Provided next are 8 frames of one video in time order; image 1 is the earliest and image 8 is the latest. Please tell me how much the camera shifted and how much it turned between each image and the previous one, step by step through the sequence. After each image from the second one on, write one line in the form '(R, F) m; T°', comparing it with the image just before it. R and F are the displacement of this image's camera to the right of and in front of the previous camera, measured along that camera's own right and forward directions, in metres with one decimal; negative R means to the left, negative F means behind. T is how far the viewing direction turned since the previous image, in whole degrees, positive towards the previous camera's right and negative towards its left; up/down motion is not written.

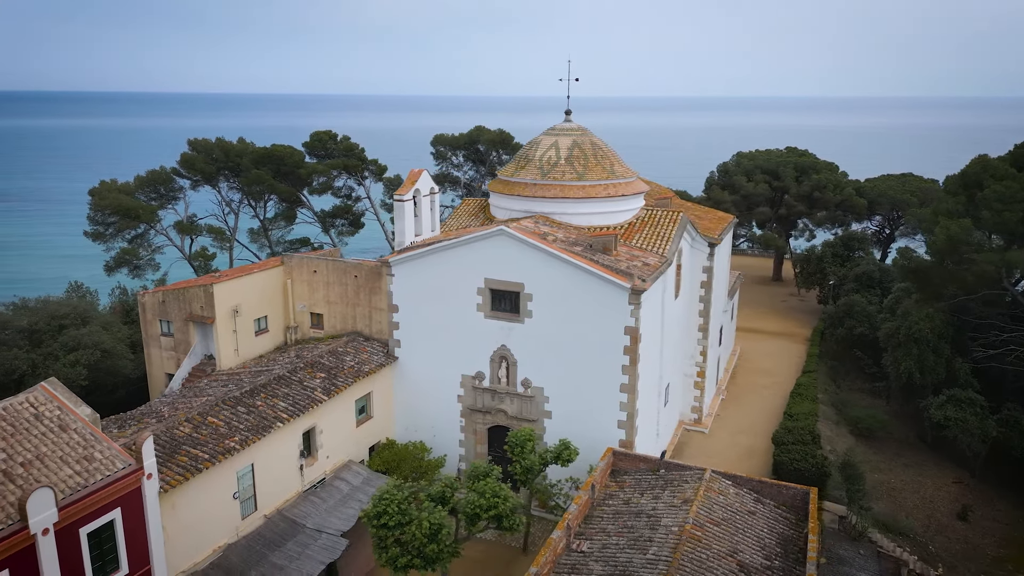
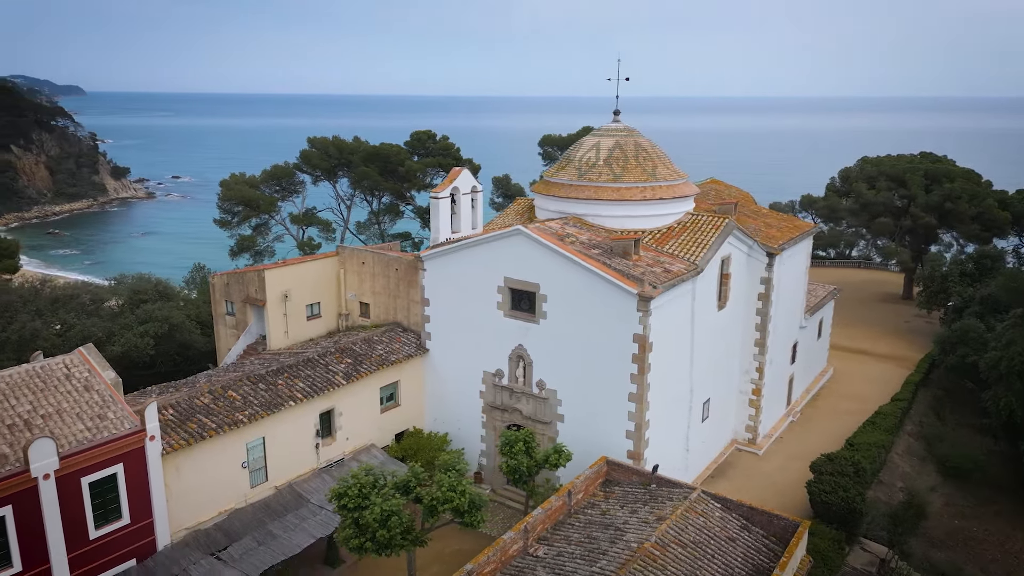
(+3.1, +0.4) m; -12°
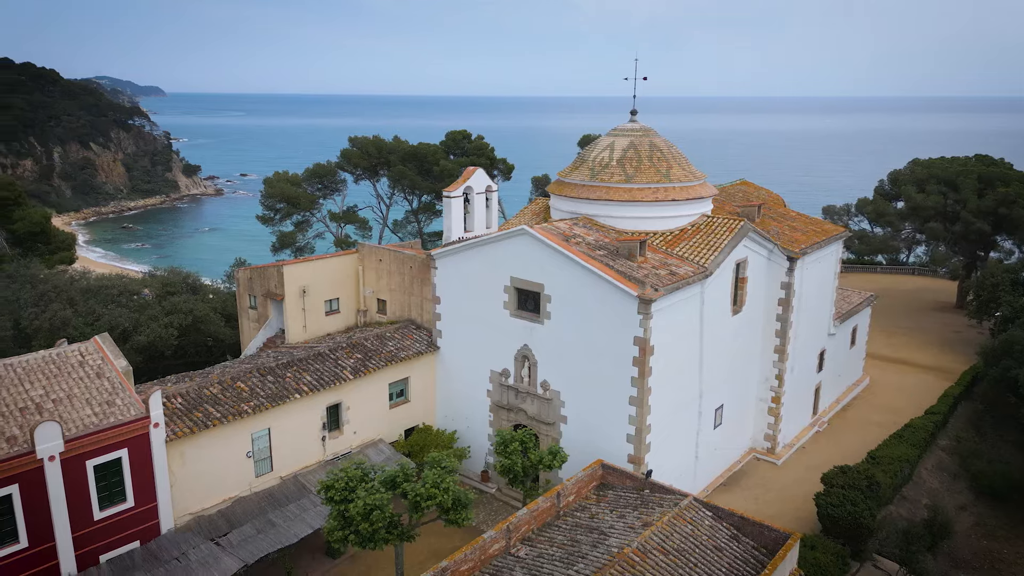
(+1.2, +0.1) m; -4°
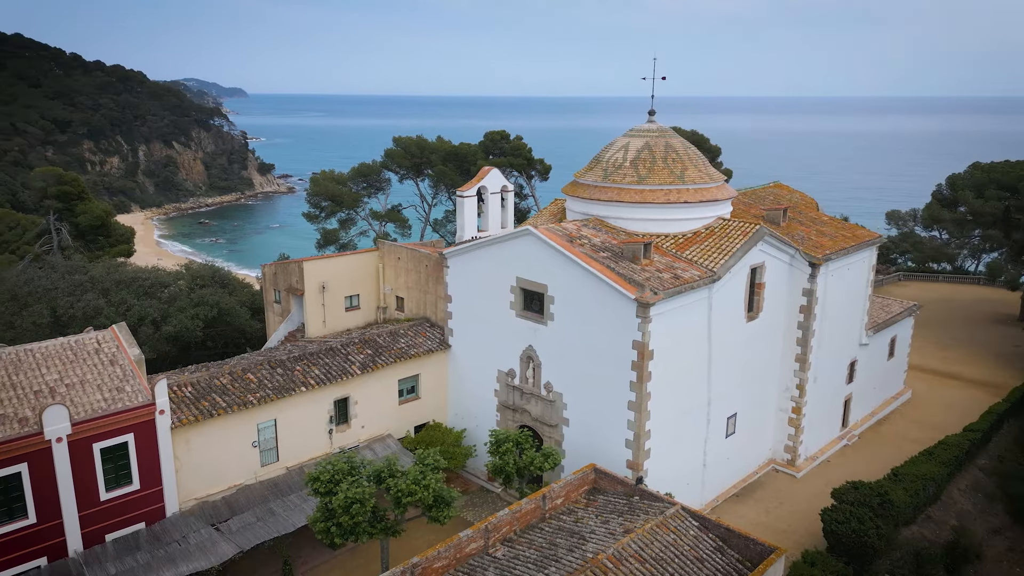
(+1.4, +0.1) m; -5°
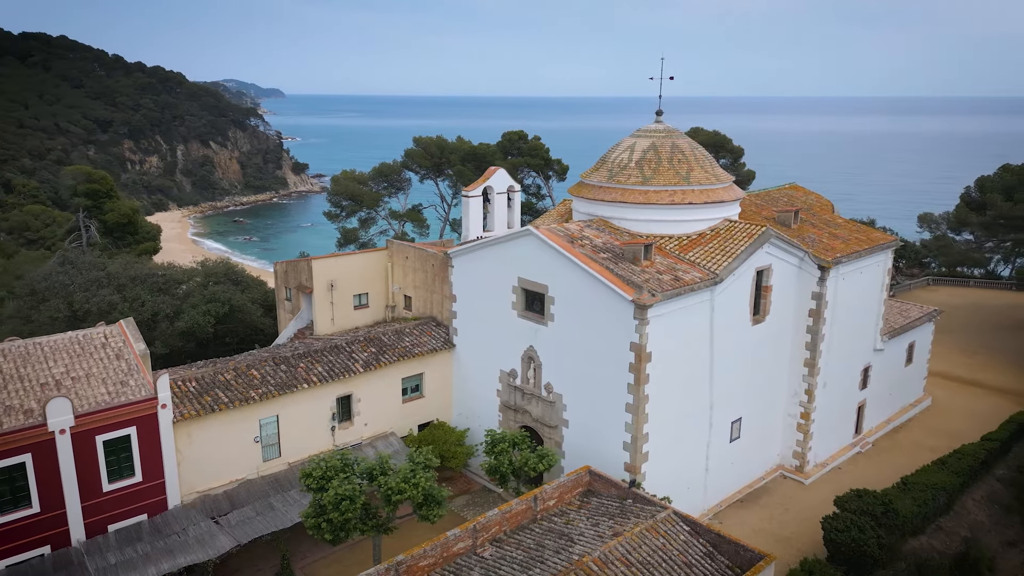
(+0.7, 0.0) m; -2°
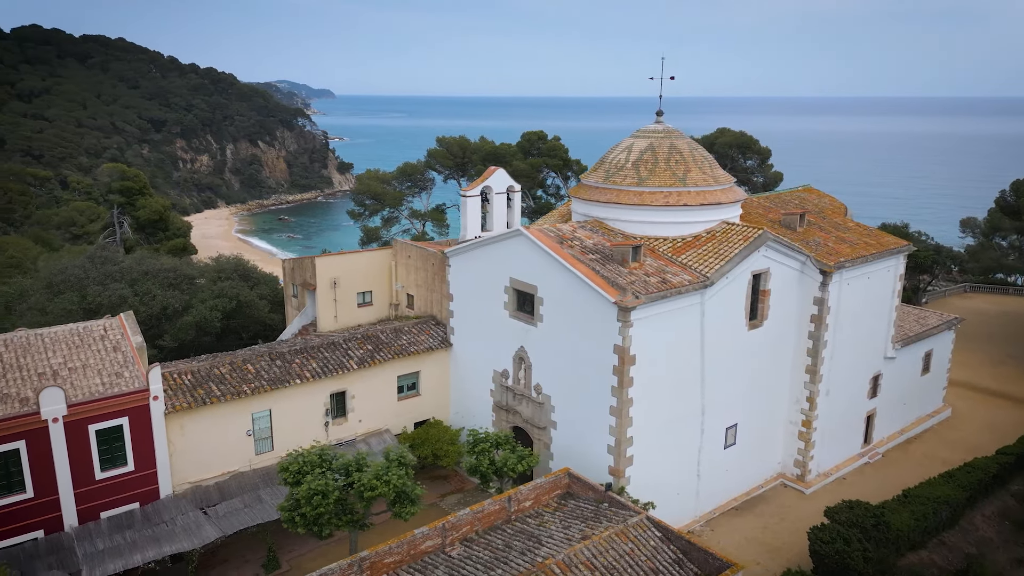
(+1.2, 0.0) m; -3°
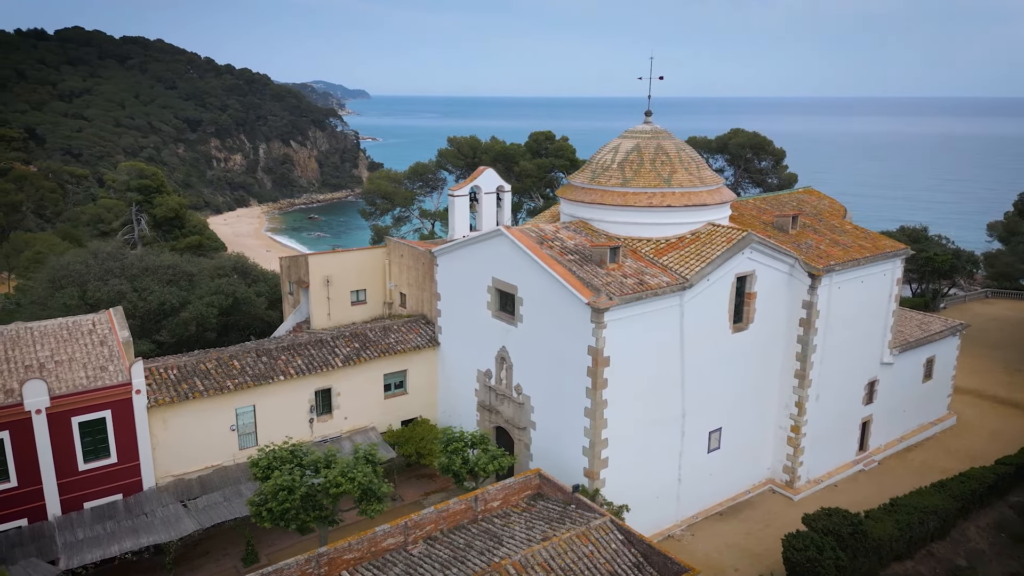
(+1.1, 0.0) m; -2°
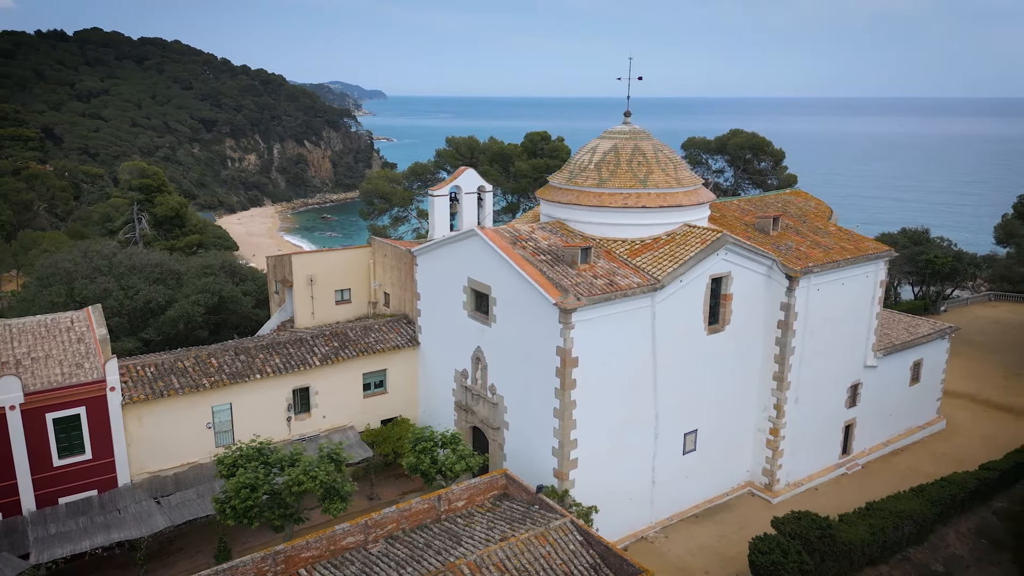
(+0.9, 0.0) m; -1°
